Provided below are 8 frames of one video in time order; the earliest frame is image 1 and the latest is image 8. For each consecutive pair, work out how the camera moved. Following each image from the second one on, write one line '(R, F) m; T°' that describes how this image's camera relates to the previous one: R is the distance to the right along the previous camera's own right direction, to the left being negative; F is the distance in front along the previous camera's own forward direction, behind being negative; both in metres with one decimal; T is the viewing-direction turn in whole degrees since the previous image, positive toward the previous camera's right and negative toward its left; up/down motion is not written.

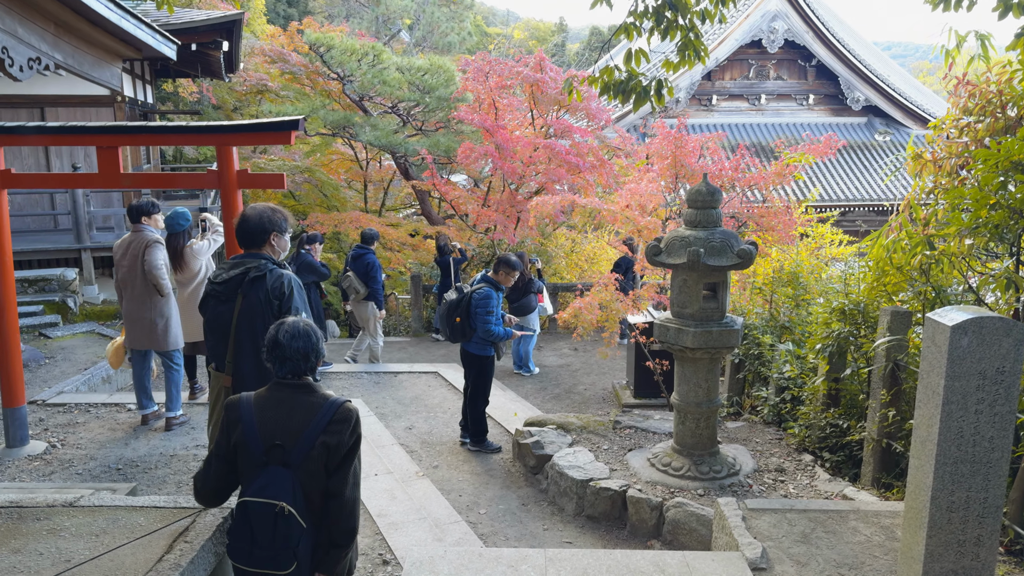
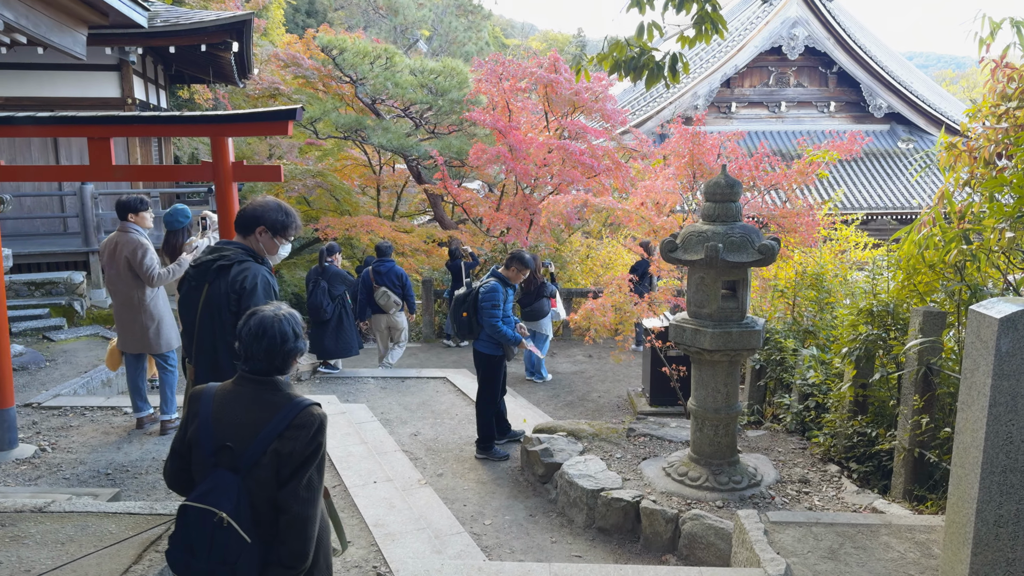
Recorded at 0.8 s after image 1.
(+0.1, +0.2) m; -2°
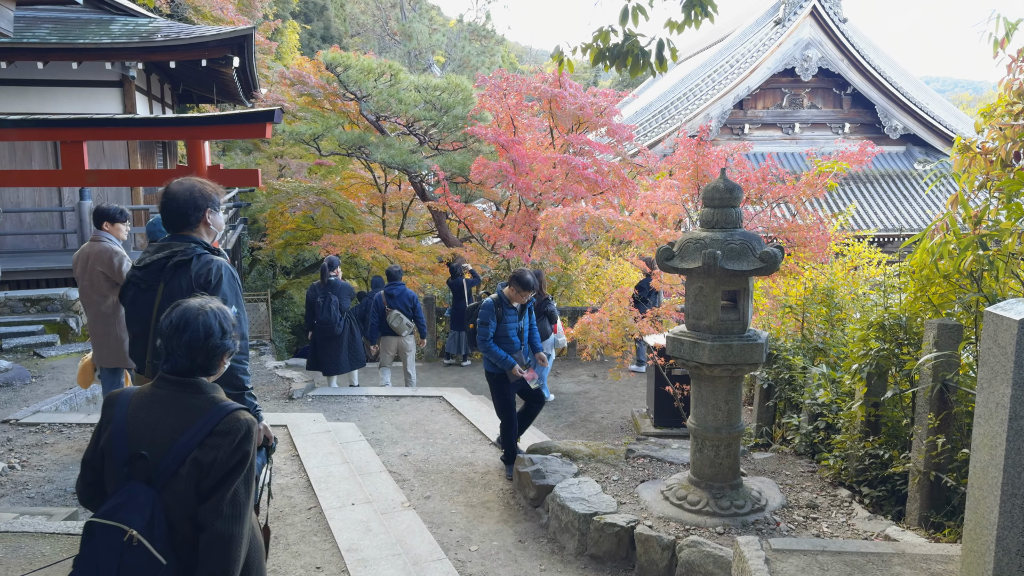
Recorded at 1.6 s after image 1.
(+0.2, +0.2) m; -1°
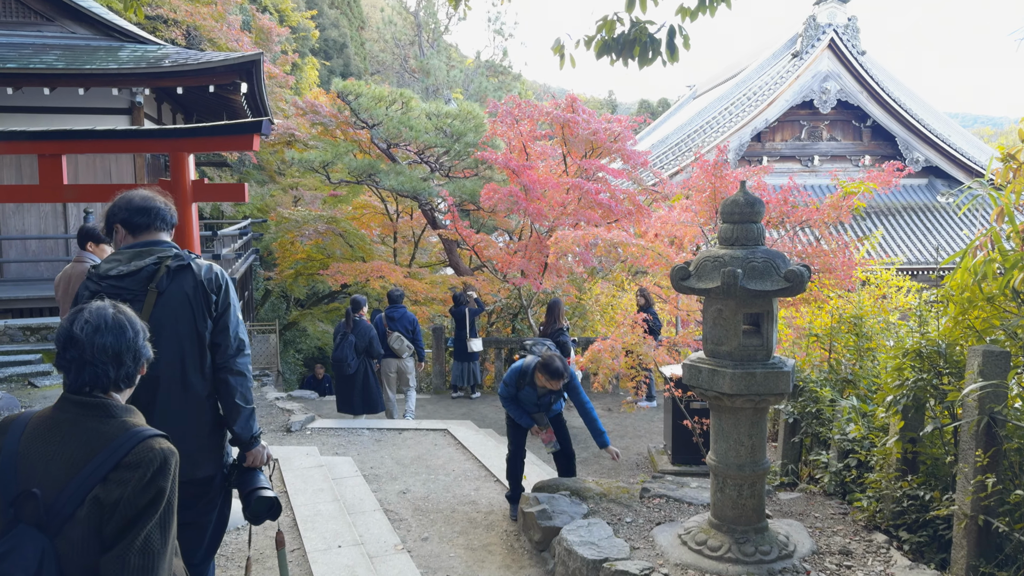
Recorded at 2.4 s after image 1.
(+0.1, +0.3) m; -2°
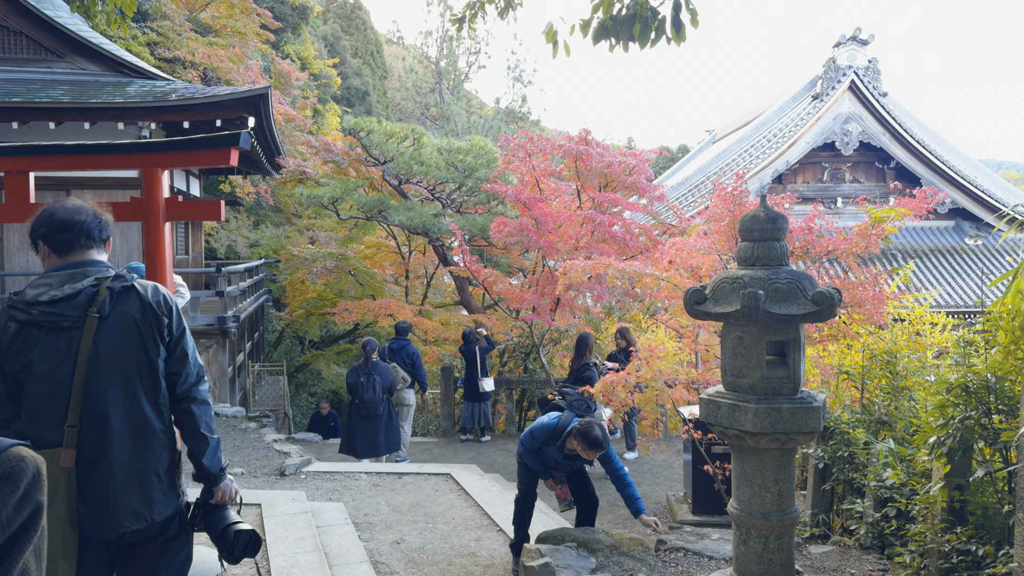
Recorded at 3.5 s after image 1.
(+0.1, +0.4) m; -2°
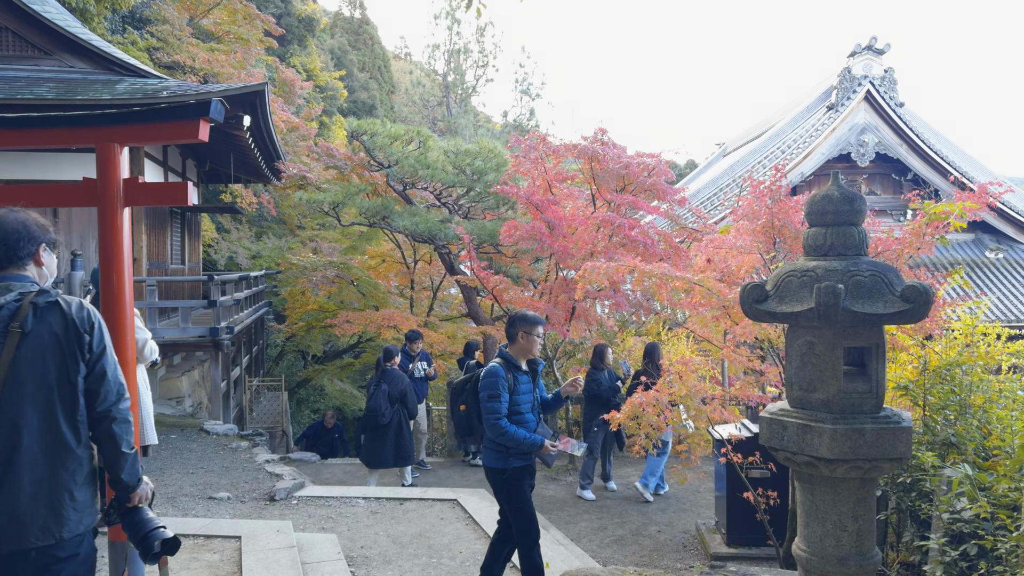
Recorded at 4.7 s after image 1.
(-0.1, +0.6) m; -1°
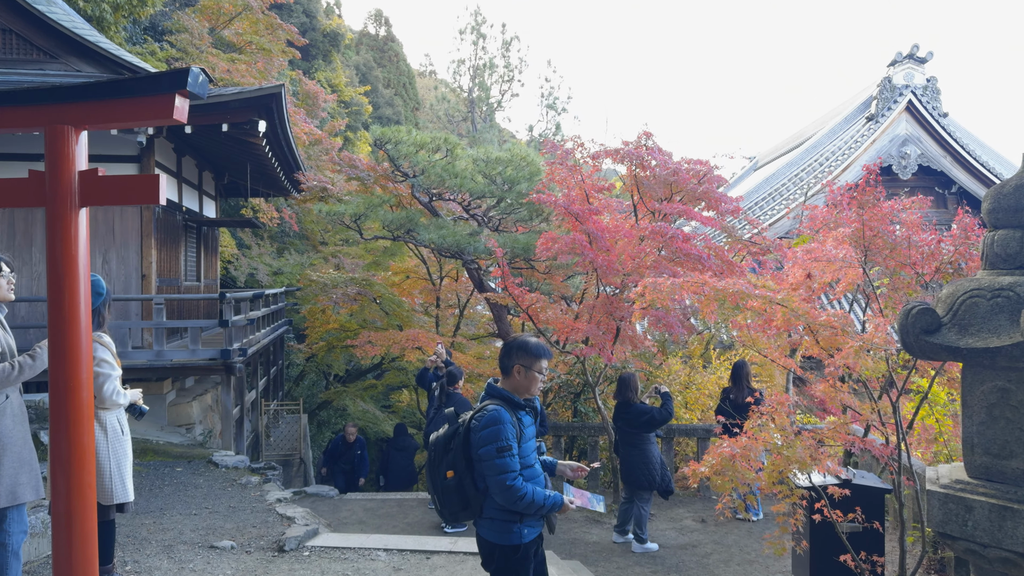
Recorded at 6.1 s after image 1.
(-0.1, +0.7) m; -2°
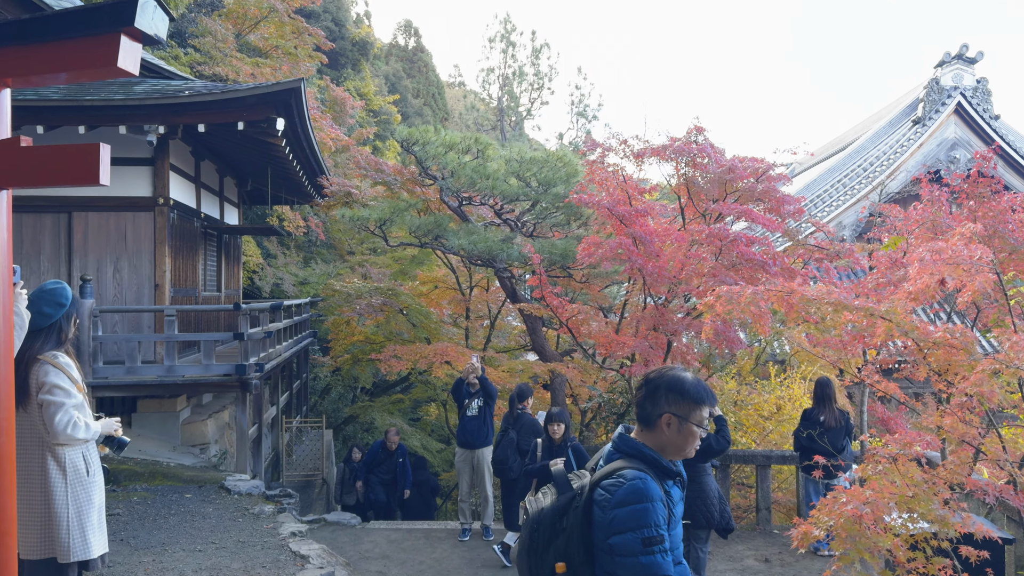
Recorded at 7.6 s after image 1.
(-0.1, +0.7) m; -2°
